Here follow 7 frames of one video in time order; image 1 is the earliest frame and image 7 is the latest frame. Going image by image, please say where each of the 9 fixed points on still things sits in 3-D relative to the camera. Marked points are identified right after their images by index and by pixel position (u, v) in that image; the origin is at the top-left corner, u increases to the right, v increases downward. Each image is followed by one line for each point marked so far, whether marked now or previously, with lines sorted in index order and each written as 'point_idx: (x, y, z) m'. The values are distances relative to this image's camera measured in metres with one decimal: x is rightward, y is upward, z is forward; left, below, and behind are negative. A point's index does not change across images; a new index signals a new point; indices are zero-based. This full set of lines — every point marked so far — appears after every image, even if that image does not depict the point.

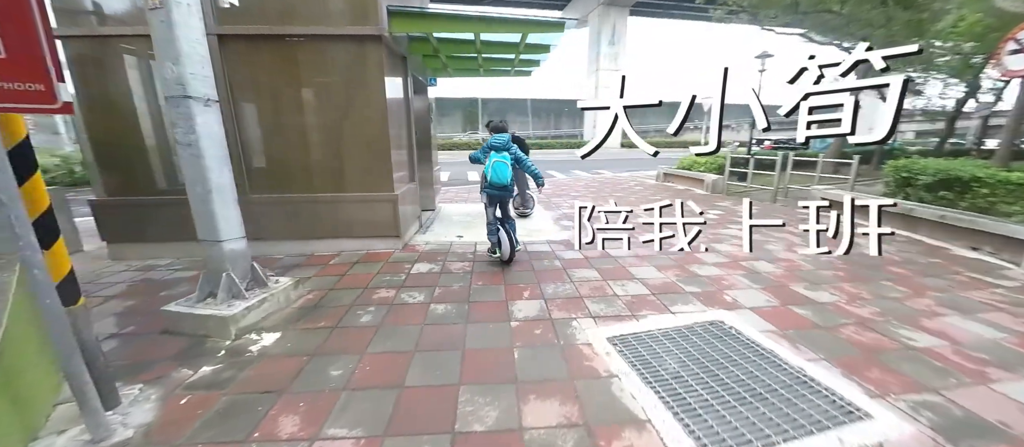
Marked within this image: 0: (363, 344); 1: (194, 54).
0: (-1.2, -0.9, +2.6) m
1: (-2.2, +1.2, +2.5) m
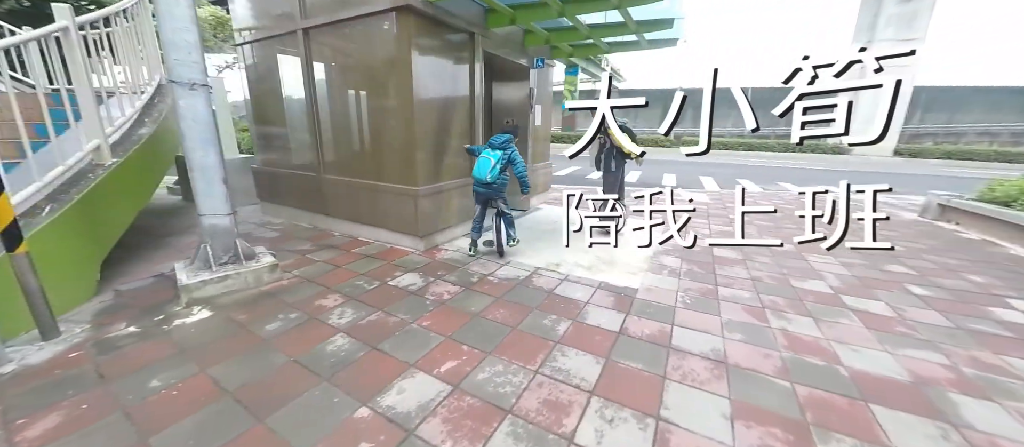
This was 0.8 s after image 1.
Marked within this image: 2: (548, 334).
0: (-1.9, -0.9, +2.3) m
1: (-2.5, +1.3, +2.6) m
2: (+0.2, -0.8, +2.6) m
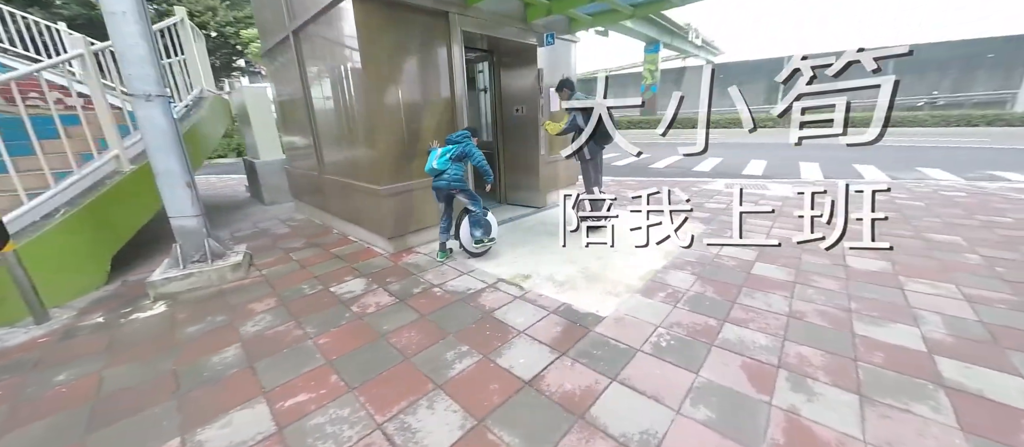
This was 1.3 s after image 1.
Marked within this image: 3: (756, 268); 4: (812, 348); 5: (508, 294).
0: (-2.6, -0.9, +2.4) m
1: (-3.1, +1.3, +2.8) m
2: (-0.5, -0.9, +2.1) m
3: (+2.3, -0.4, +3.2) m
4: (+1.9, -0.8, +2.2) m
5: (-0.1, -0.6, +2.9) m
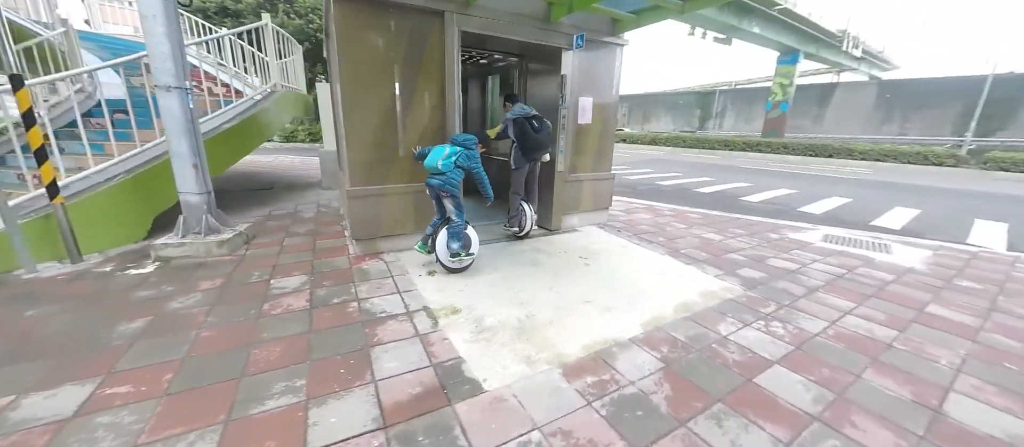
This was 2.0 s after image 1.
0: (-3.4, -0.7, +2.7) m
1: (-3.4, +1.6, +3.3) m
2: (-1.4, -1.0, +1.8) m
3: (+1.6, -0.9, +2.1) m
4: (+0.8, -1.2, +1.2) m
5: (-0.7, -0.8, +2.5) m
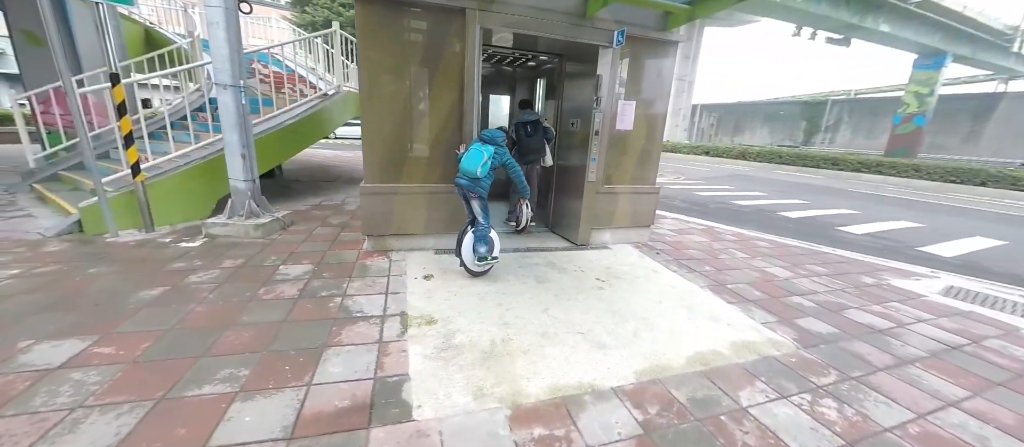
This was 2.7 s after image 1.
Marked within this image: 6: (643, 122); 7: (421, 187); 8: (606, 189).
0: (-3.5, -0.4, +3.1) m
1: (-3.1, +1.8, +3.7) m
2: (-1.8, -0.9, +1.8) m
3: (+1.2, -1.1, +1.5) m
4: (+0.3, -1.3, +0.8) m
5: (-0.9, -0.8, +2.4) m
6: (+1.6, +1.3, +4.2) m
7: (-1.0, +0.4, +3.6) m
8: (+1.2, +0.4, +4.2) m
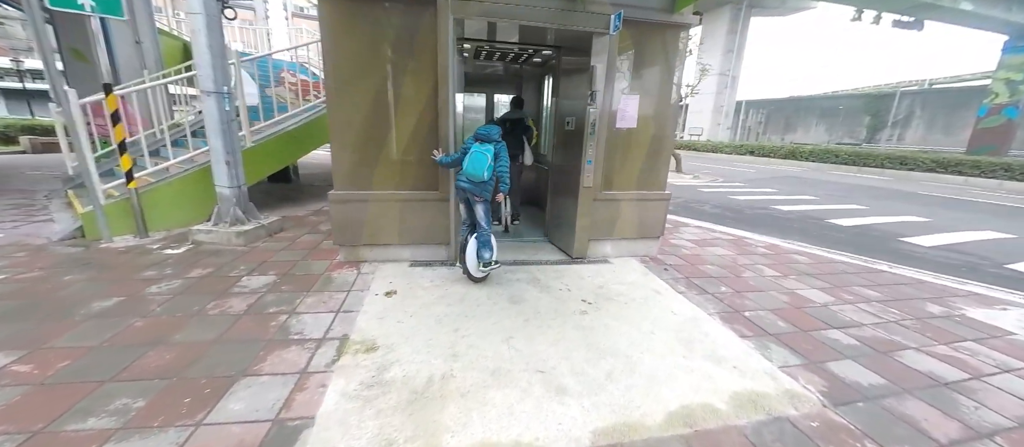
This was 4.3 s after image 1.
0: (-3.7, -0.5, +3.1) m
1: (-3.3, +1.7, +3.6) m
2: (-2.1, -1.0, +1.7) m
3: (+0.8, -1.2, +1.1) m
4: (-0.2, -1.4, +0.4) m
5: (-1.3, -0.8, +2.1) m
6: (+1.5, +1.1, +3.7) m
7: (-1.2, +0.3, +3.3) m
8: (+1.0, +0.3, +3.7) m
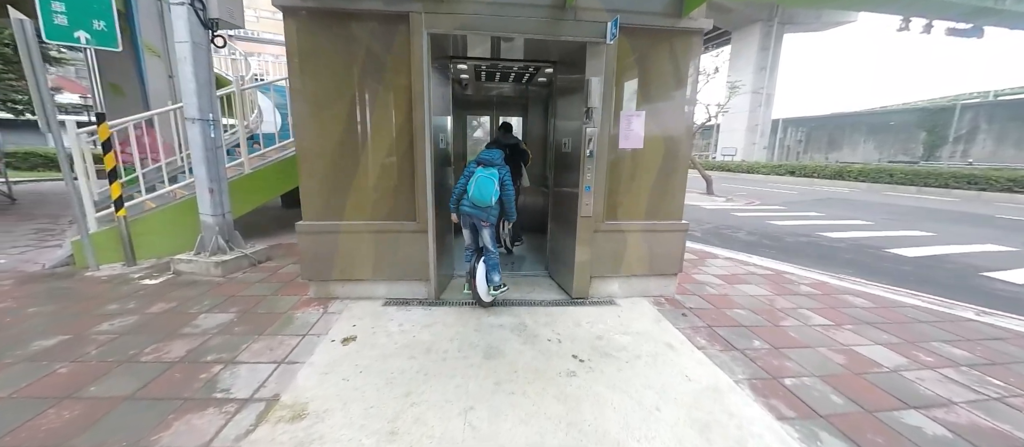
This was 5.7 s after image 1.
0: (-3.8, -0.8, +2.9) m
1: (-3.4, +1.4, +3.6) m
2: (-2.4, -1.1, +1.3) m
3: (+0.5, -1.4, +0.5) m
4: (-0.6, -1.5, -0.1) m
5: (-1.5, -1.1, +1.8) m
6: (+1.4, +0.8, +3.2) m
7: (-1.3, 0.0, +3.0) m
8: (+0.9, 0.0, +3.2) m
